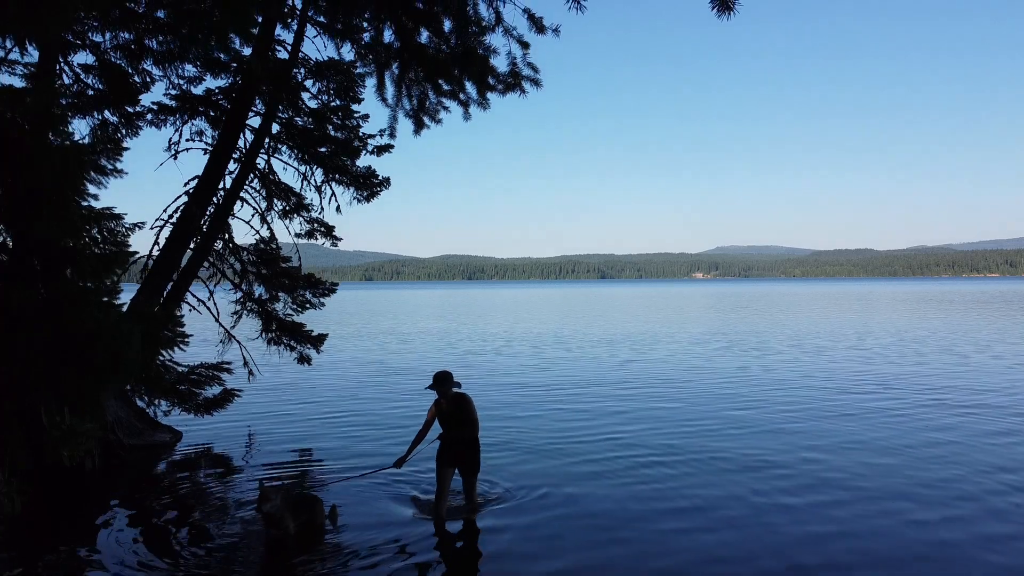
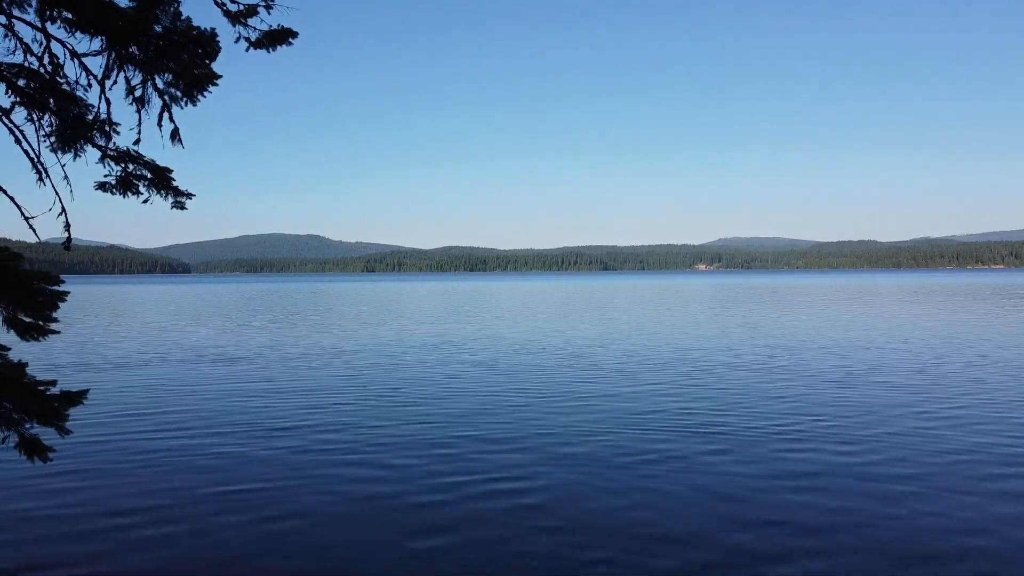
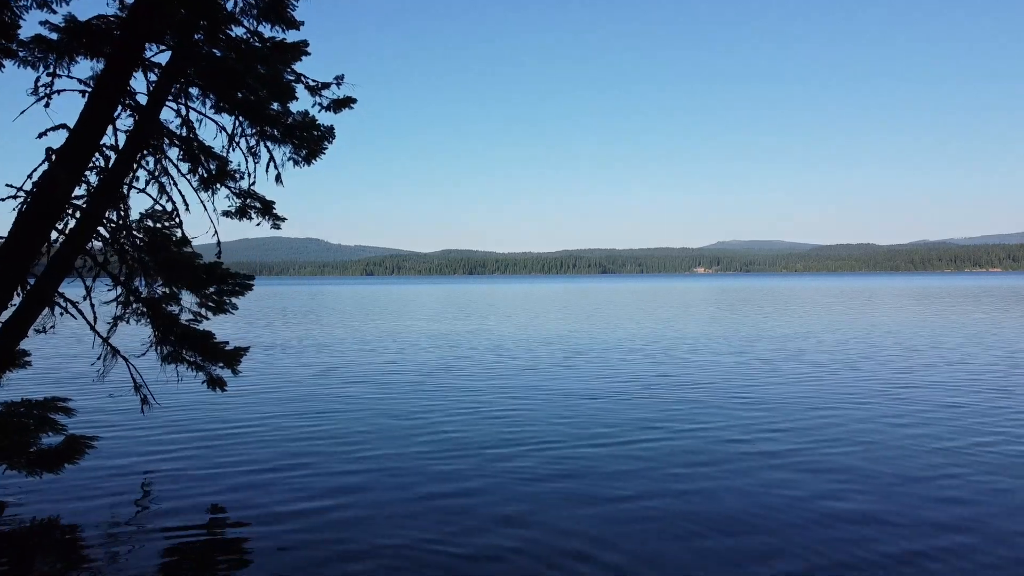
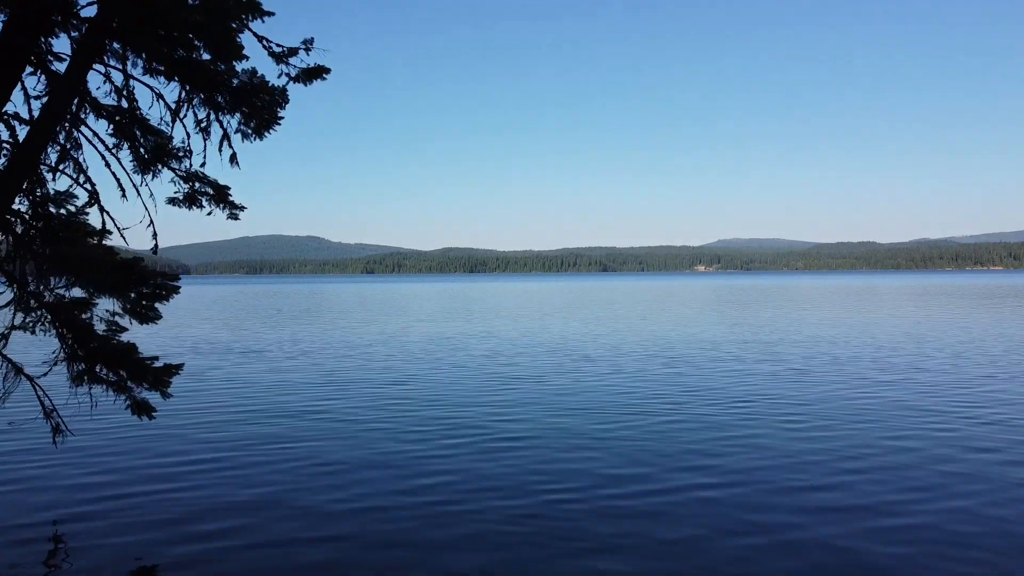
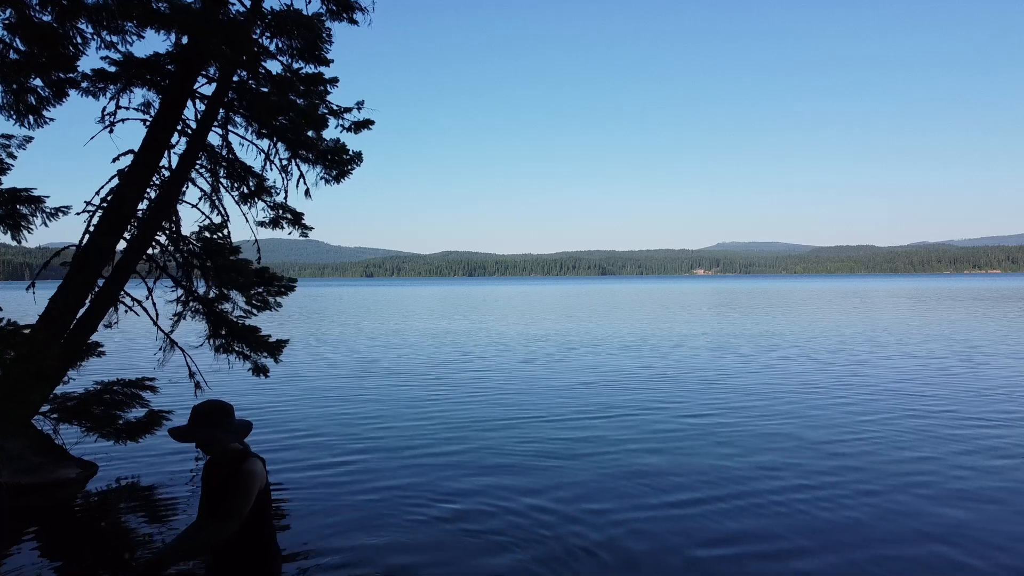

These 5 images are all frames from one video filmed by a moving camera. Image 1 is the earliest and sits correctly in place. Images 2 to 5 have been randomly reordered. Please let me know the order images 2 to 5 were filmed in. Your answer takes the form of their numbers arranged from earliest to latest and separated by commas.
5, 3, 4, 2
